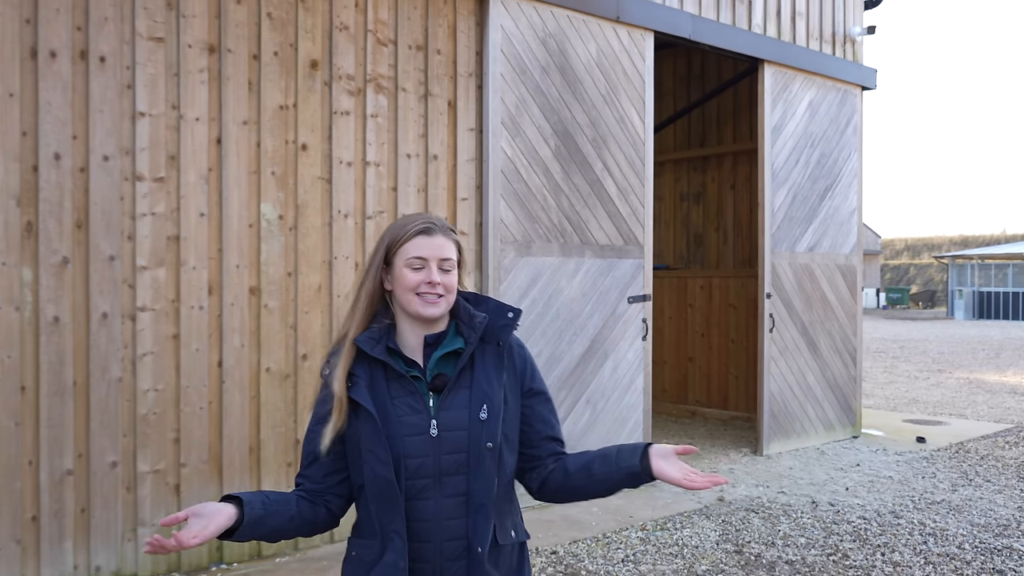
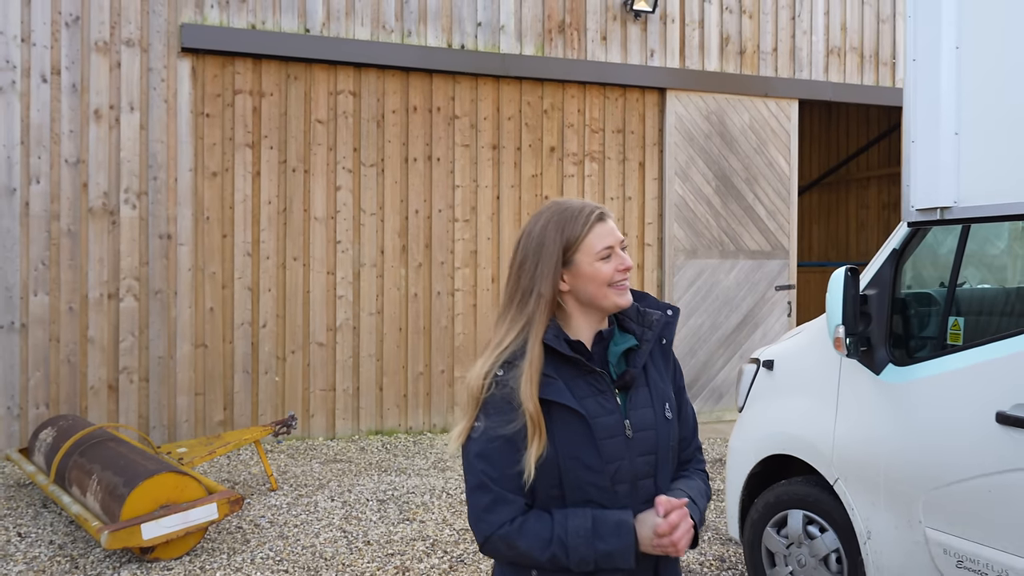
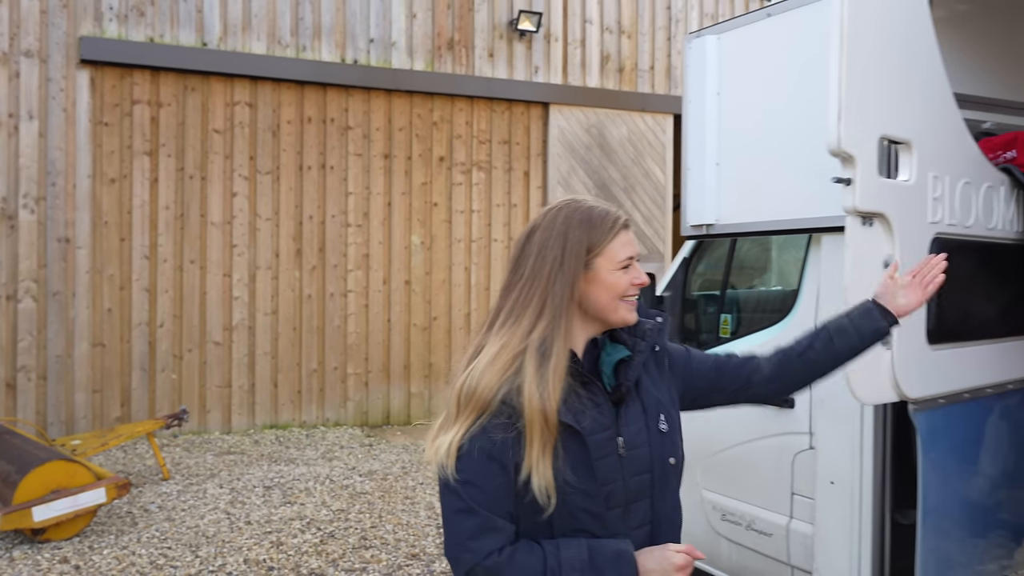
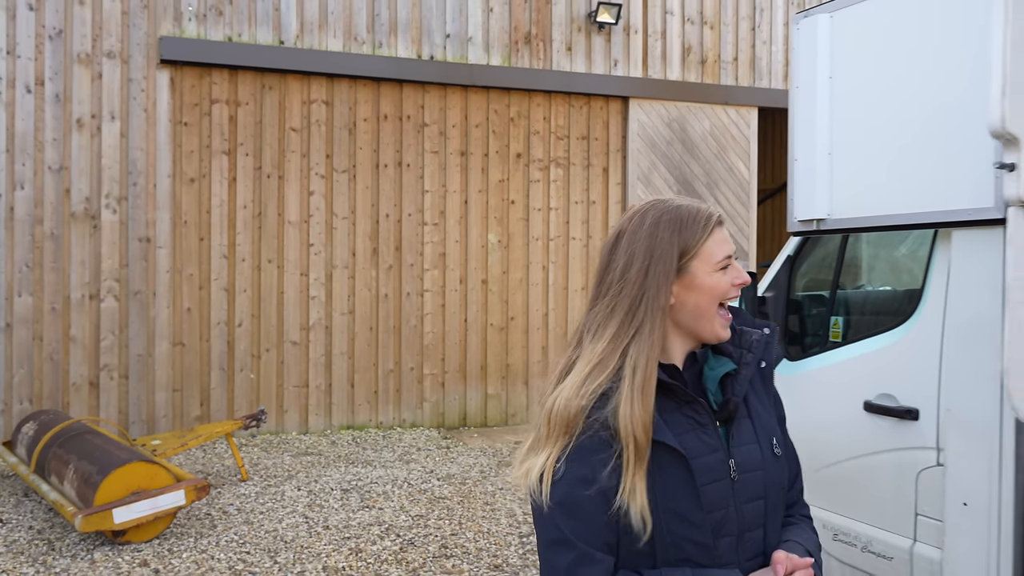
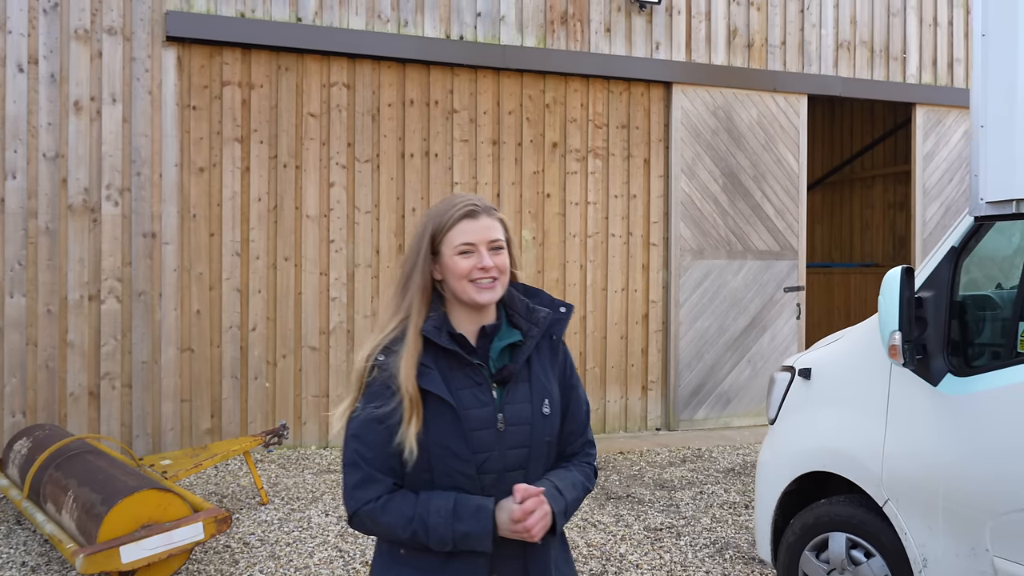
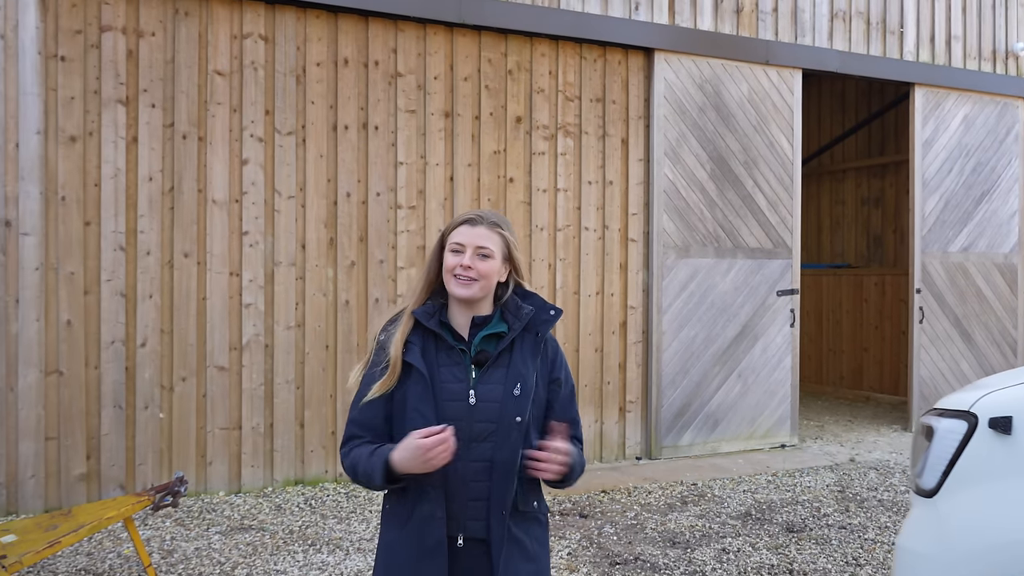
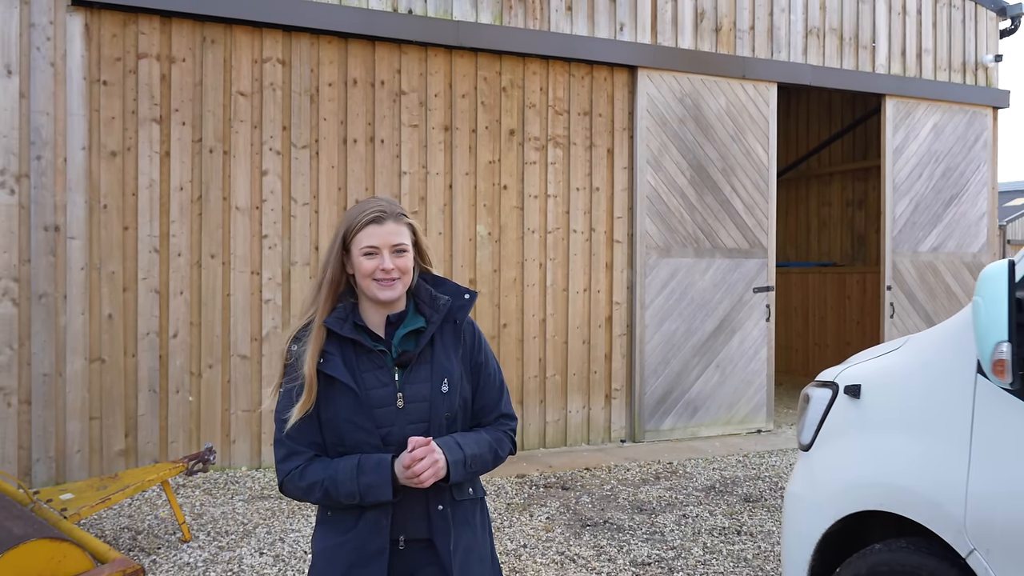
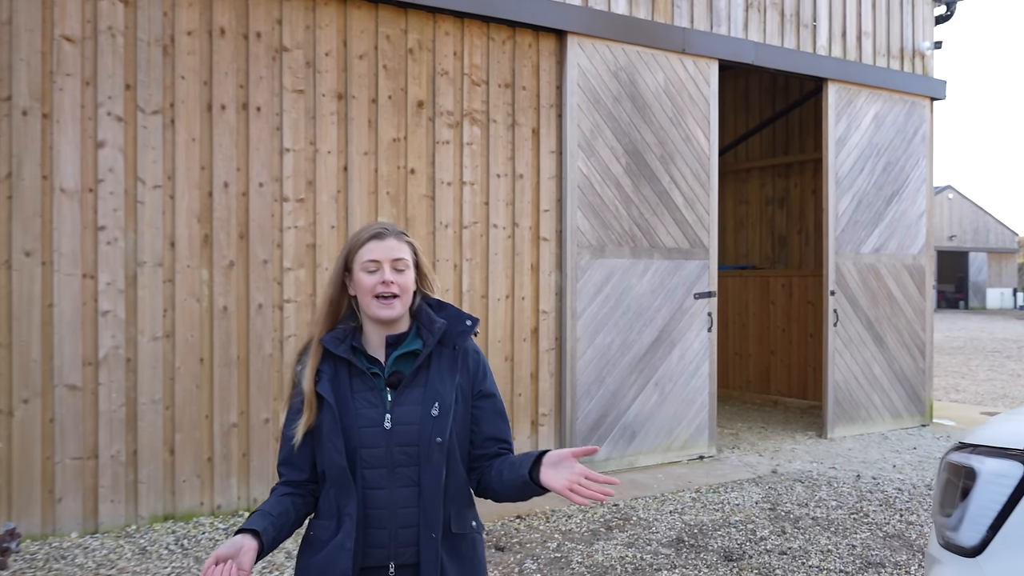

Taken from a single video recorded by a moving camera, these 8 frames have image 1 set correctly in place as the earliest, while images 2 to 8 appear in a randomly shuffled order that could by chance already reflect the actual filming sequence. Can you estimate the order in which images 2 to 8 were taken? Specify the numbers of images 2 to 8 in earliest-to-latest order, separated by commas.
8, 6, 7, 5, 2, 4, 3
